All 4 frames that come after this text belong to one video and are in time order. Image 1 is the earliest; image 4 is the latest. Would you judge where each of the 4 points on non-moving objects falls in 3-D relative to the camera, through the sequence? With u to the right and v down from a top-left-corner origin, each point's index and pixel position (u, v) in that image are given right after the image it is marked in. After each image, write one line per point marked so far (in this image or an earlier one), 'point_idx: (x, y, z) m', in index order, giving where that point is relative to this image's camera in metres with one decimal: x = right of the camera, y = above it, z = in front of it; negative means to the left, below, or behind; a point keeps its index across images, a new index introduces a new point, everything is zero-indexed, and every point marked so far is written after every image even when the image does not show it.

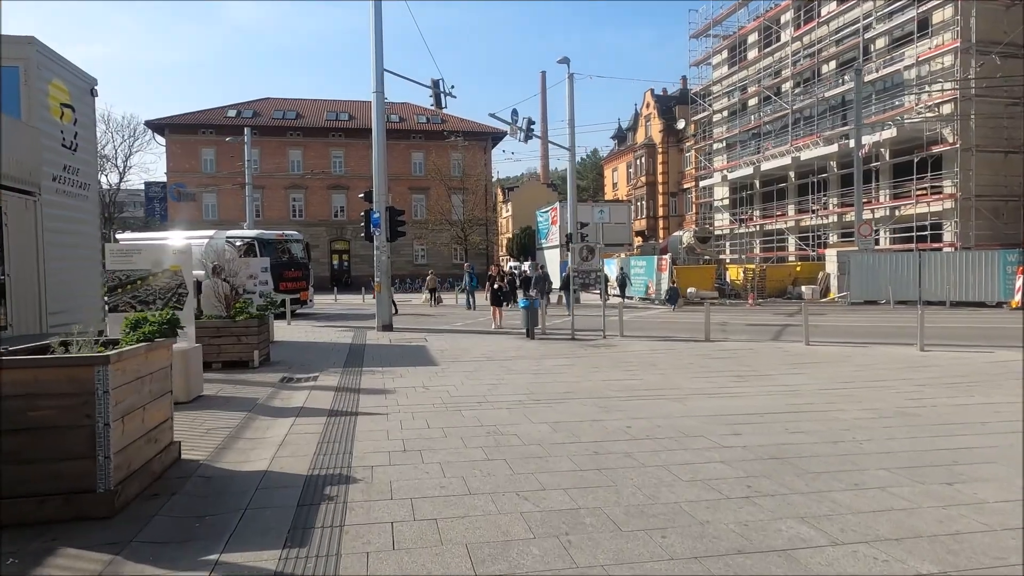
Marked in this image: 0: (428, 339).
0: (-2.2, -1.4, +16.5) m
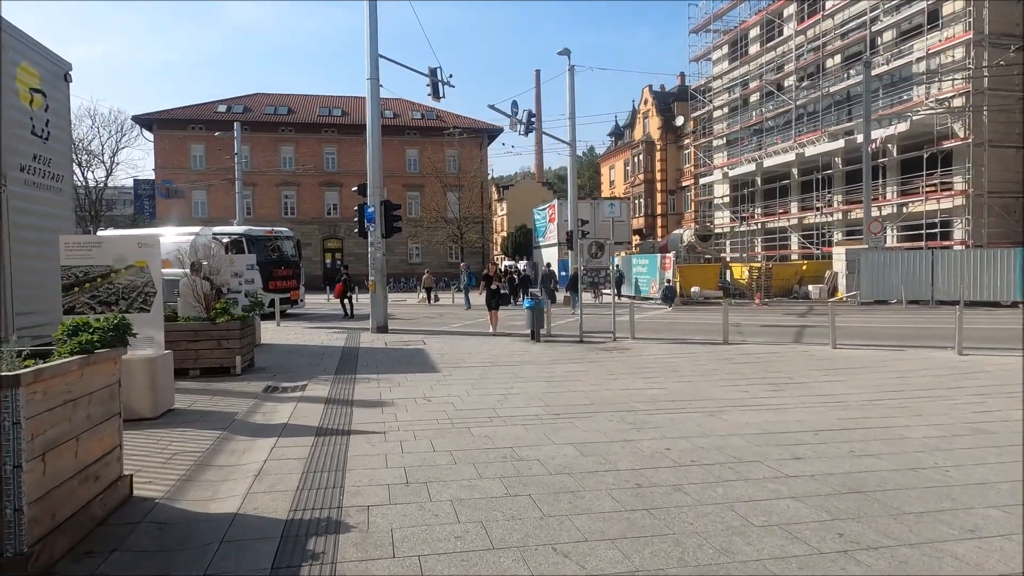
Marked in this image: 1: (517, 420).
0: (-2.1, -1.3, +15.4) m
1: (+0.1, -1.5, +7.2) m
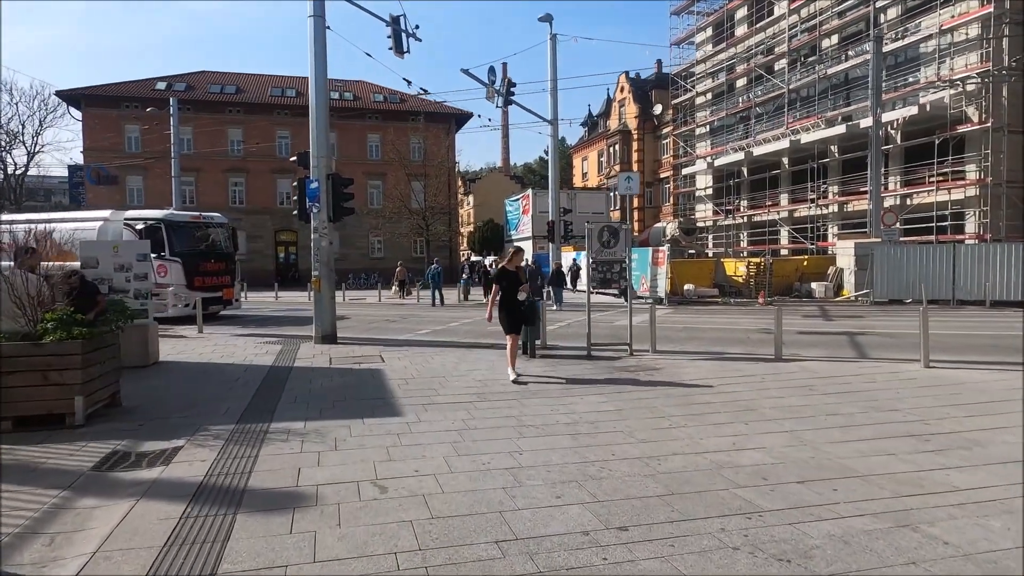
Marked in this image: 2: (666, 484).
0: (-2.4, -1.3, +11.7) m
1: (+0.2, -1.5, +3.6) m
2: (+1.2, -1.5, +4.9) m
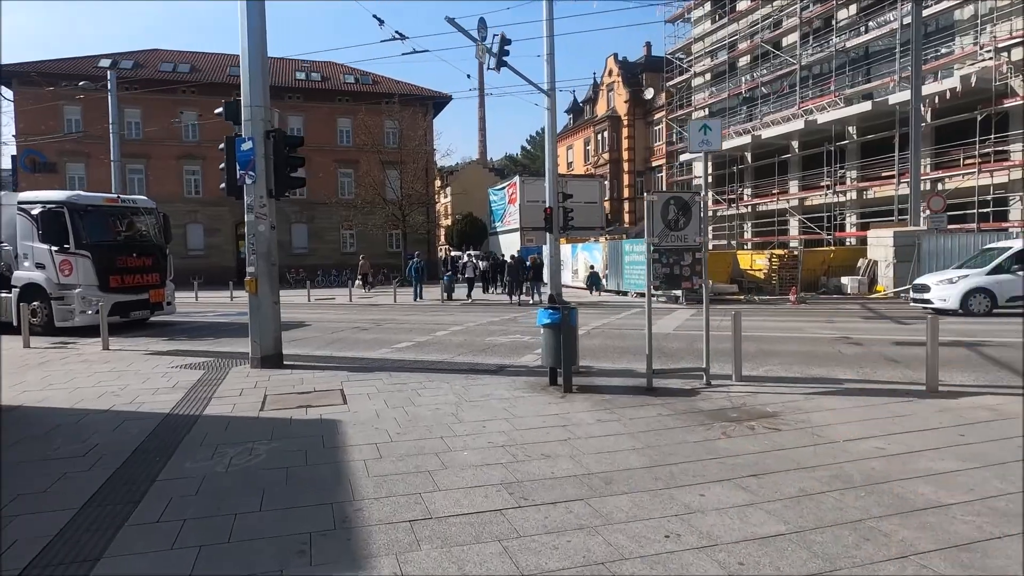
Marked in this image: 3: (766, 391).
0: (-2.1, -1.3, +7.9) m
1: (+0.9, -1.6, -0.1) m
2: (+1.8, -1.6, +1.2) m
3: (+3.1, -1.2, +7.6) m
